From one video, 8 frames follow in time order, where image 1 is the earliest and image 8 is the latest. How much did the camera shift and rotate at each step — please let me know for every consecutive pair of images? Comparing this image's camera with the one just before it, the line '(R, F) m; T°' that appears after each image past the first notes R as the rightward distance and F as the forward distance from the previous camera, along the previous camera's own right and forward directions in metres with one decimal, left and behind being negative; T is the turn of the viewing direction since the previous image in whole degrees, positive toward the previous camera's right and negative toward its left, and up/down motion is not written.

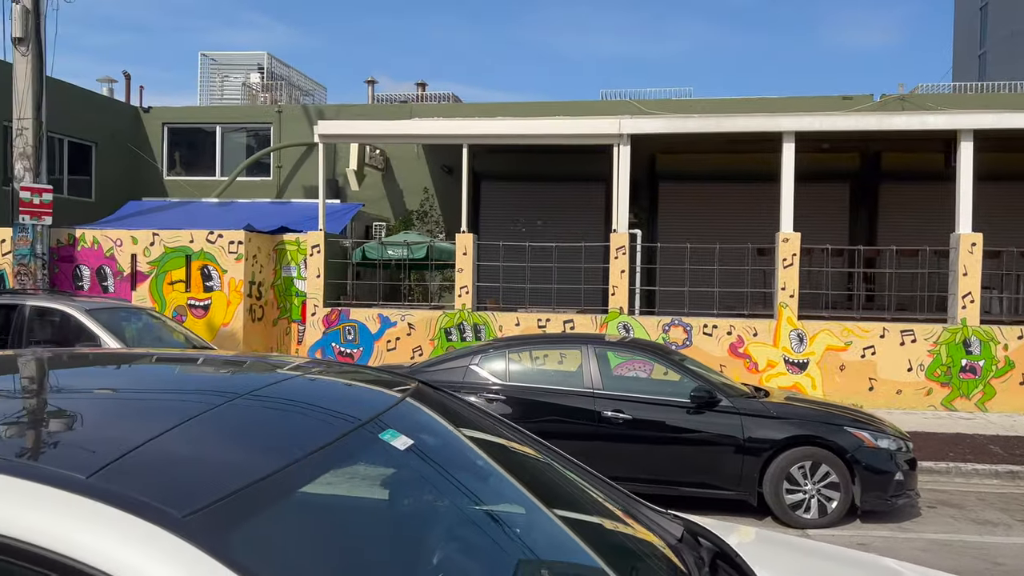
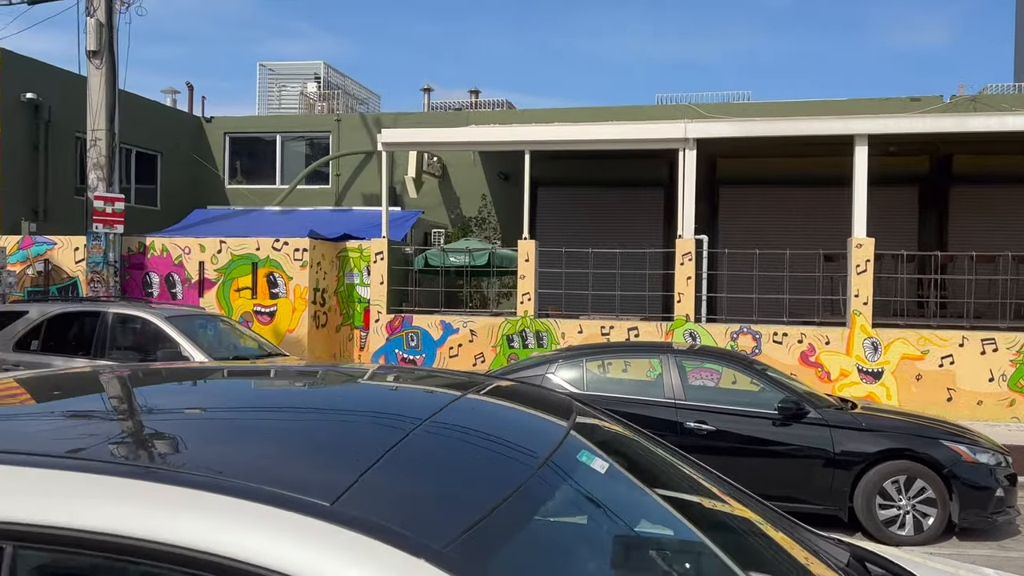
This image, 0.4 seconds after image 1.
(-0.3, +0.1) m; -3°
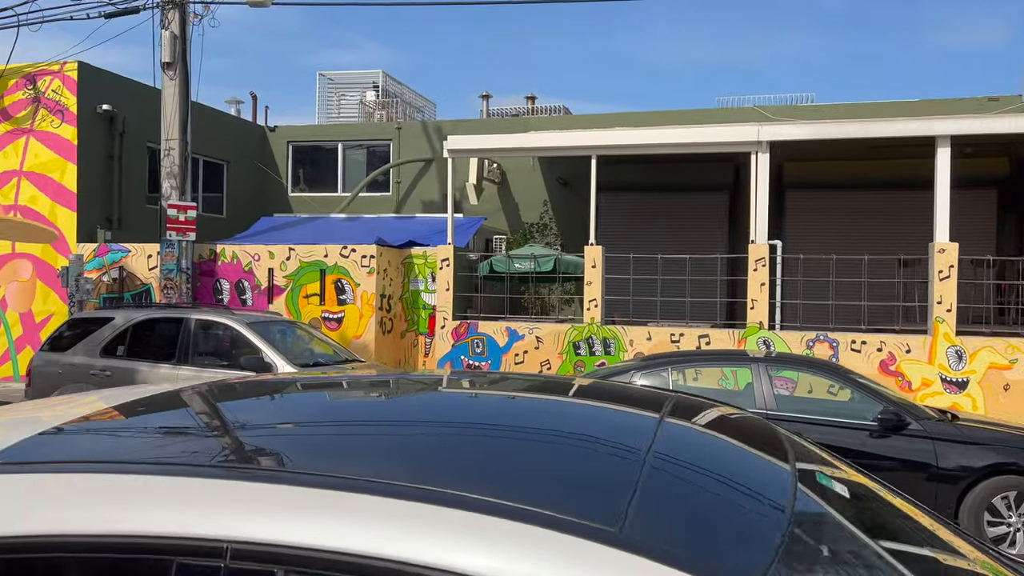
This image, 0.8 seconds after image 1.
(-0.3, +0.1) m; -3°
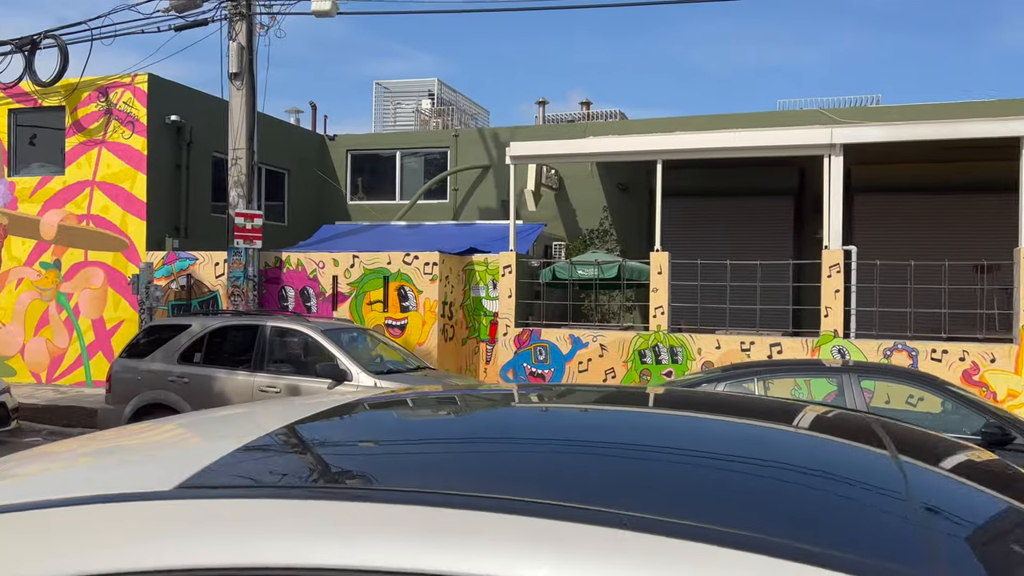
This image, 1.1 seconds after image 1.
(-0.3, +0.1) m; -3°
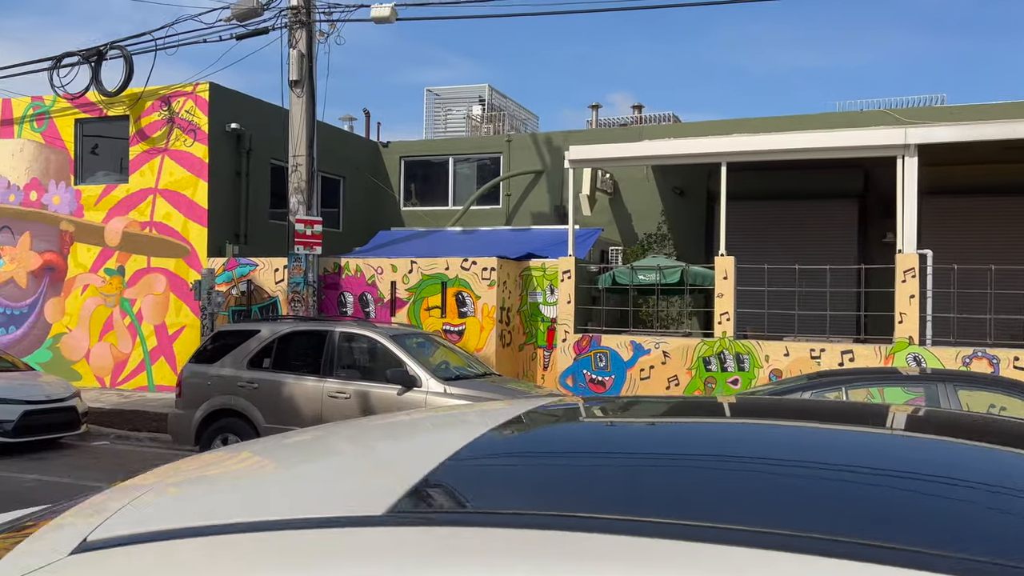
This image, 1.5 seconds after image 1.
(-0.3, +0.1) m; -3°
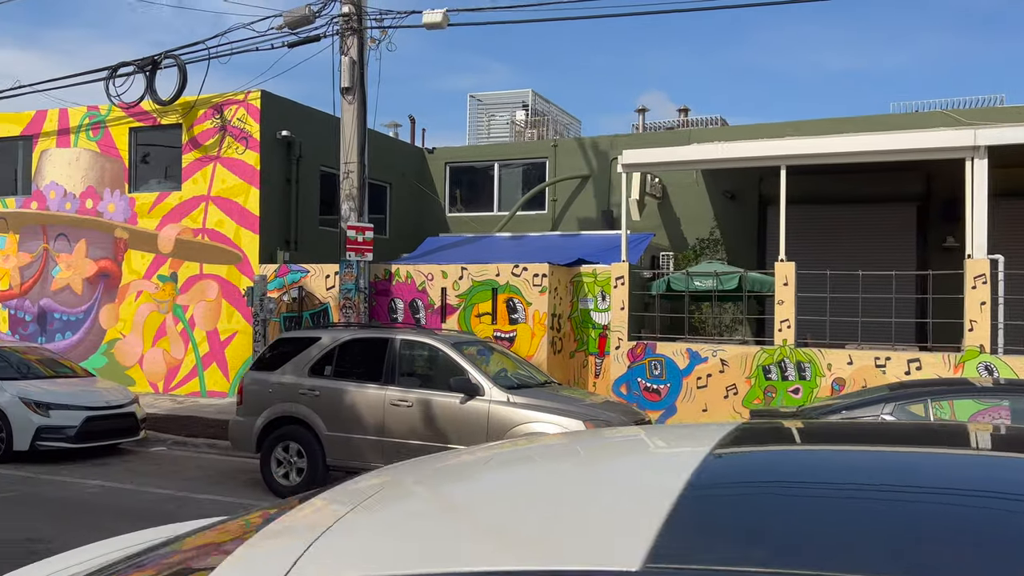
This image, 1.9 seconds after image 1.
(-0.3, +0.1) m; -2°
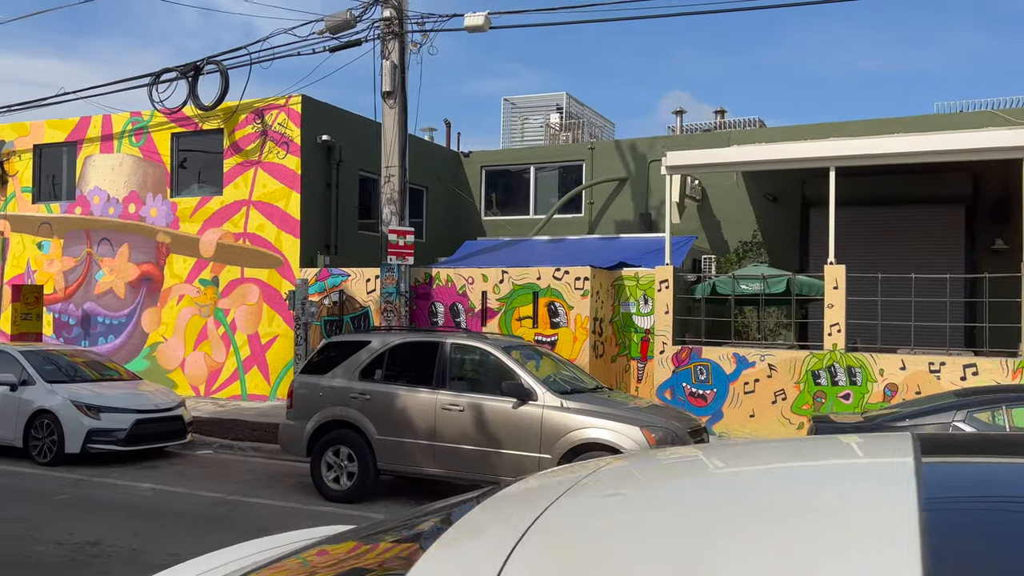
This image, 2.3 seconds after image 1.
(-0.2, +0.1) m; -2°
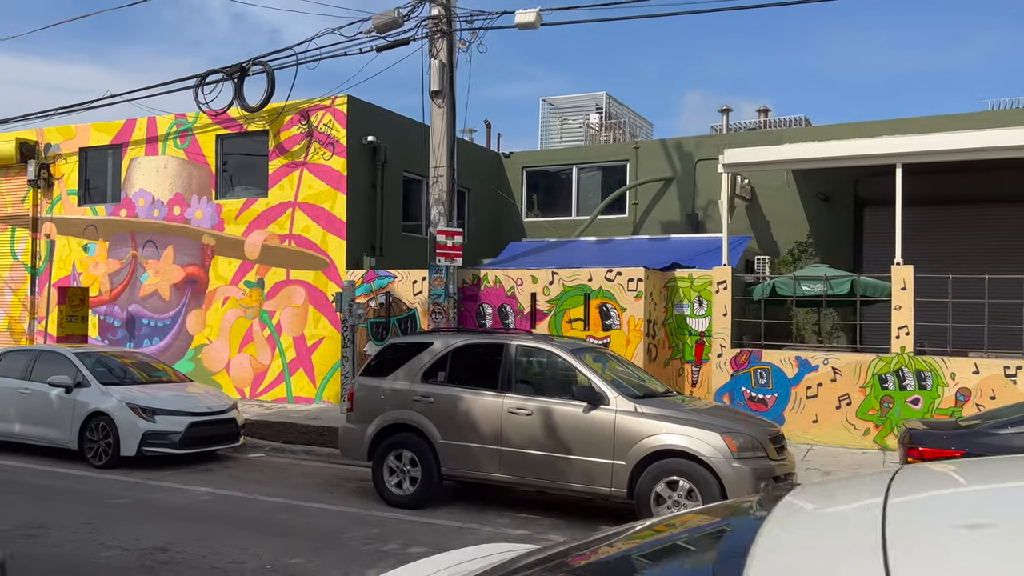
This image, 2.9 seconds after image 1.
(-0.4, +0.2) m; -2°
